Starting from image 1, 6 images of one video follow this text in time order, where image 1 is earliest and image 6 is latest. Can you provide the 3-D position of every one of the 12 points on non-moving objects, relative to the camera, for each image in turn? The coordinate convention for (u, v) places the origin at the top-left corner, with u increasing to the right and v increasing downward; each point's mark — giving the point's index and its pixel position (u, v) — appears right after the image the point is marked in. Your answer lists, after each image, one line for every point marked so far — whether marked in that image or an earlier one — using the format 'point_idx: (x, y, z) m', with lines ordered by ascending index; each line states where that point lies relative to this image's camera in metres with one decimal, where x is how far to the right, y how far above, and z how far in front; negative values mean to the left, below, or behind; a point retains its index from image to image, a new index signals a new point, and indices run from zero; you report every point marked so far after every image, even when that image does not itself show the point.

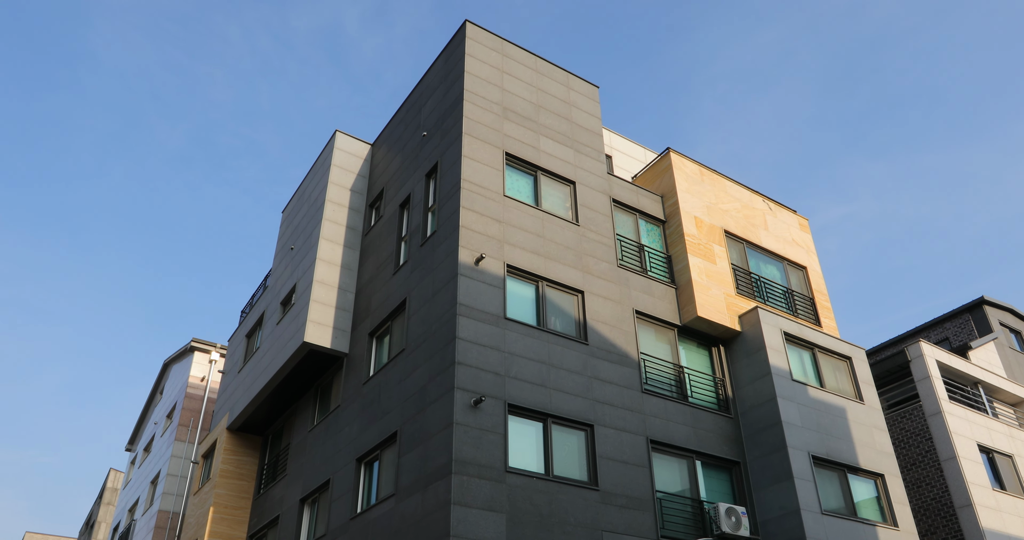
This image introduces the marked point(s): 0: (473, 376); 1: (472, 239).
0: (-0.9, -2.4, +17.0) m
1: (-1.0, +0.8, +19.0) m
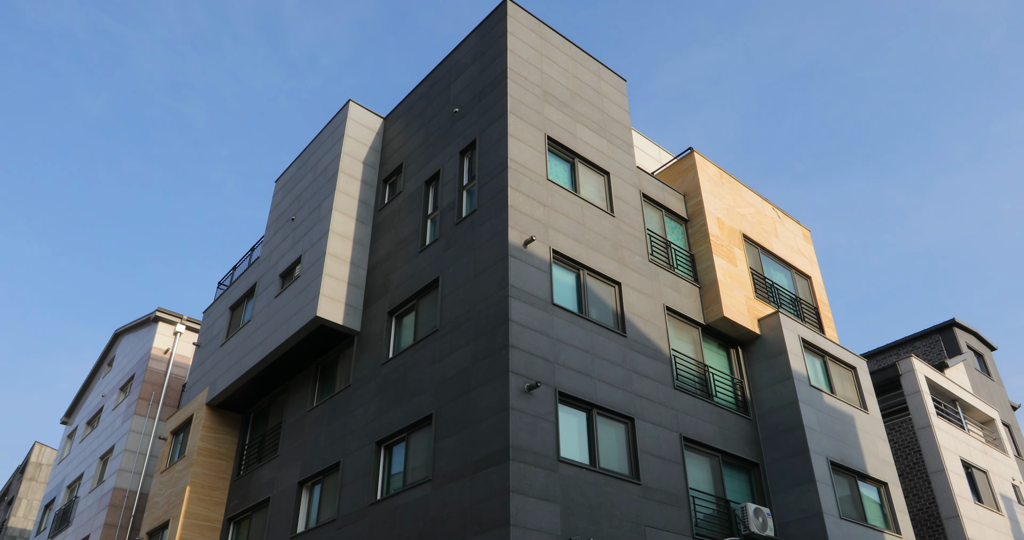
0: (+0.3, -2.0, +16.4) m
1: (+0.2, +1.2, +18.4) m
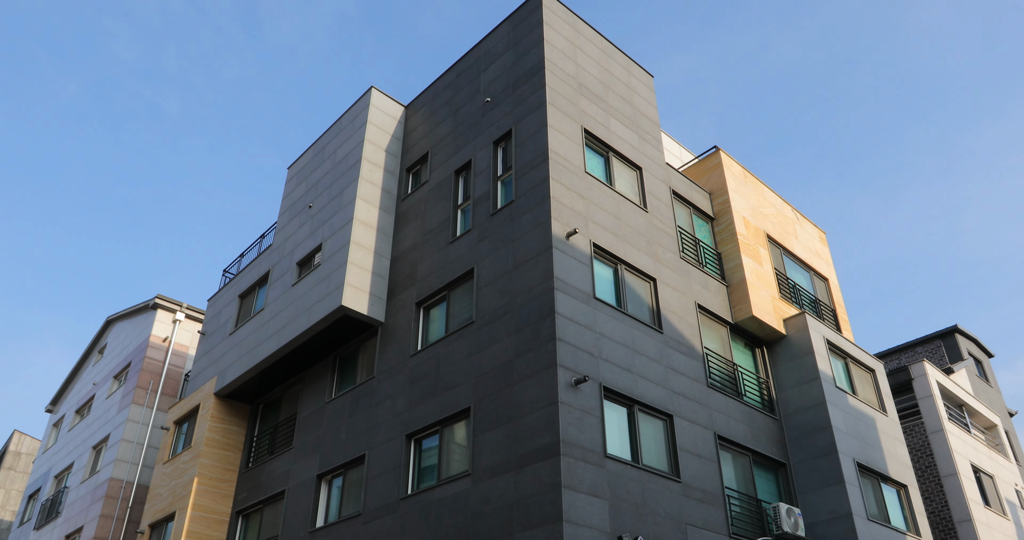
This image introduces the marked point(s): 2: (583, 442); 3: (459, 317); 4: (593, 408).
0: (+1.3, -1.8, +16.1) m
1: (+1.2, +1.4, +18.1) m
2: (+1.5, -3.6, +15.2) m
3: (-1.4, -1.2, +19.3) m
4: (+1.8, -3.0, +15.8) m
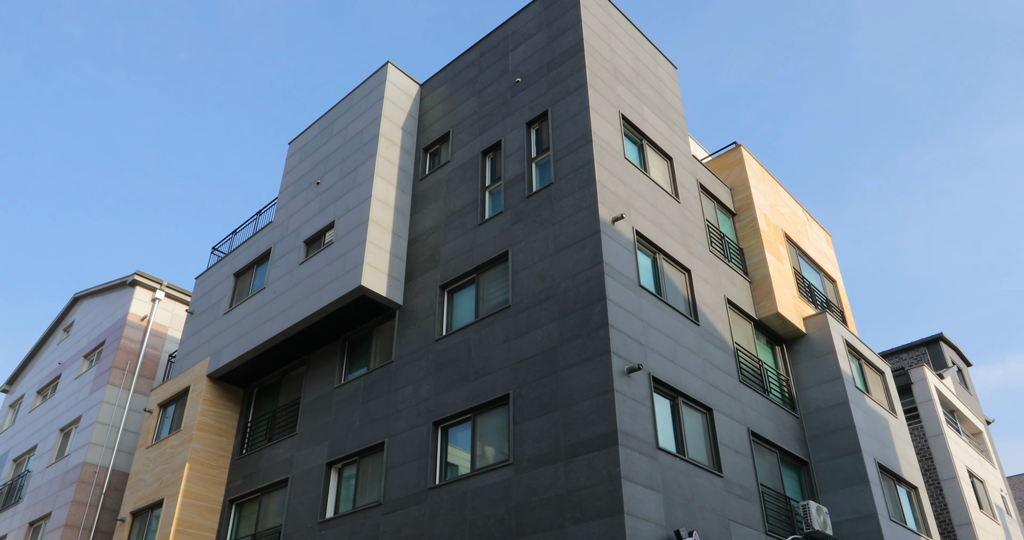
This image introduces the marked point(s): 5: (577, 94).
0: (+2.4, -1.5, +15.6) m
1: (+2.3, +1.8, +17.6) m
2: (+2.5, -3.2, +14.7) m
3: (-0.5, -0.8, +18.5) m
4: (+2.8, -2.7, +15.3) m
5: (+1.7, +4.7, +19.4) m
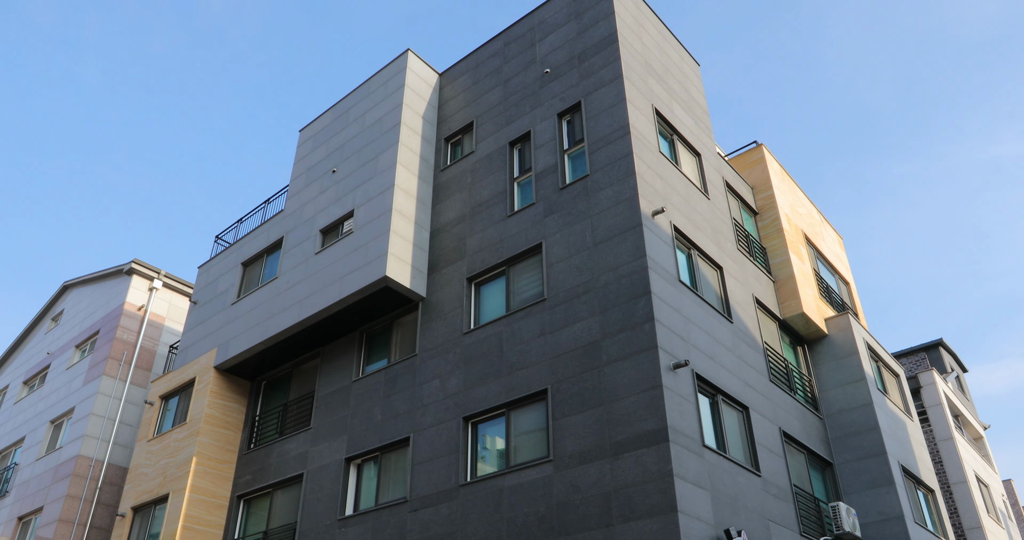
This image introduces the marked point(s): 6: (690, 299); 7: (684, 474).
0: (+3.2, -1.4, +15.3) m
1: (+3.2, +1.9, +17.3) m
2: (+3.4, -3.1, +14.4) m
3: (+0.3, -0.6, +18.1) m
4: (+3.6, -2.6, +15.0) m
5: (+2.6, +4.8, +19.1) m
6: (+4.1, -0.7, +17.0) m
7: (+3.2, -3.8, +13.7) m
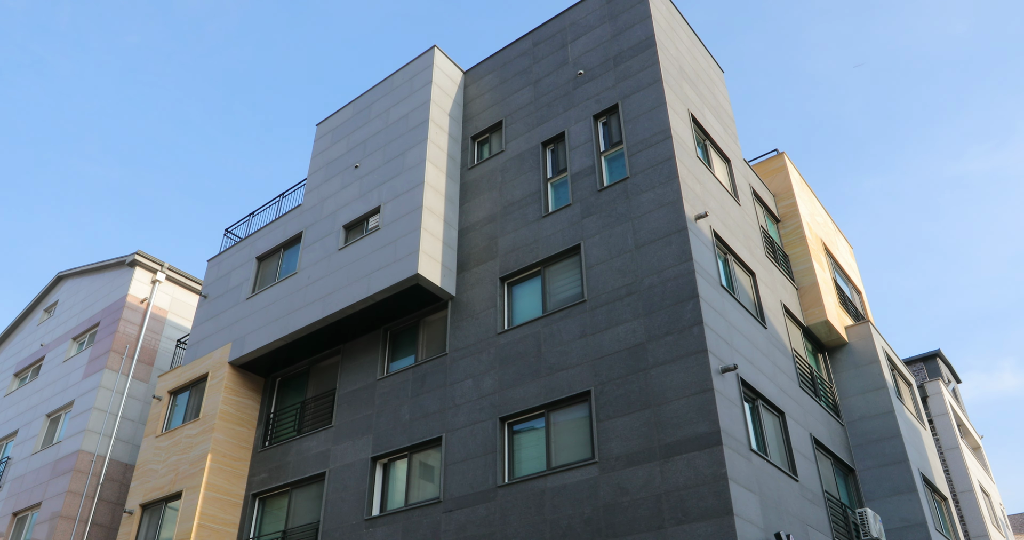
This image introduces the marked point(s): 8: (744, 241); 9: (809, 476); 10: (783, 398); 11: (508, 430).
0: (+4.2, -1.5, +15.3) m
1: (+4.2, +1.8, +17.3) m
2: (+4.4, -3.2, +14.4) m
3: (+1.2, -0.6, +18.0) m
4: (+4.6, -2.6, +15.0) m
5: (+3.6, +4.7, +19.1) m
6: (+5.1, -0.8, +17.0) m
7: (+4.2, -3.9, +13.7) m
8: (+6.2, +0.8, +19.6) m
9: (+6.9, -4.8, +17.2) m
10: (+6.5, -3.1, +17.6) m
11: (-0.1, -3.7, +17.2) m
